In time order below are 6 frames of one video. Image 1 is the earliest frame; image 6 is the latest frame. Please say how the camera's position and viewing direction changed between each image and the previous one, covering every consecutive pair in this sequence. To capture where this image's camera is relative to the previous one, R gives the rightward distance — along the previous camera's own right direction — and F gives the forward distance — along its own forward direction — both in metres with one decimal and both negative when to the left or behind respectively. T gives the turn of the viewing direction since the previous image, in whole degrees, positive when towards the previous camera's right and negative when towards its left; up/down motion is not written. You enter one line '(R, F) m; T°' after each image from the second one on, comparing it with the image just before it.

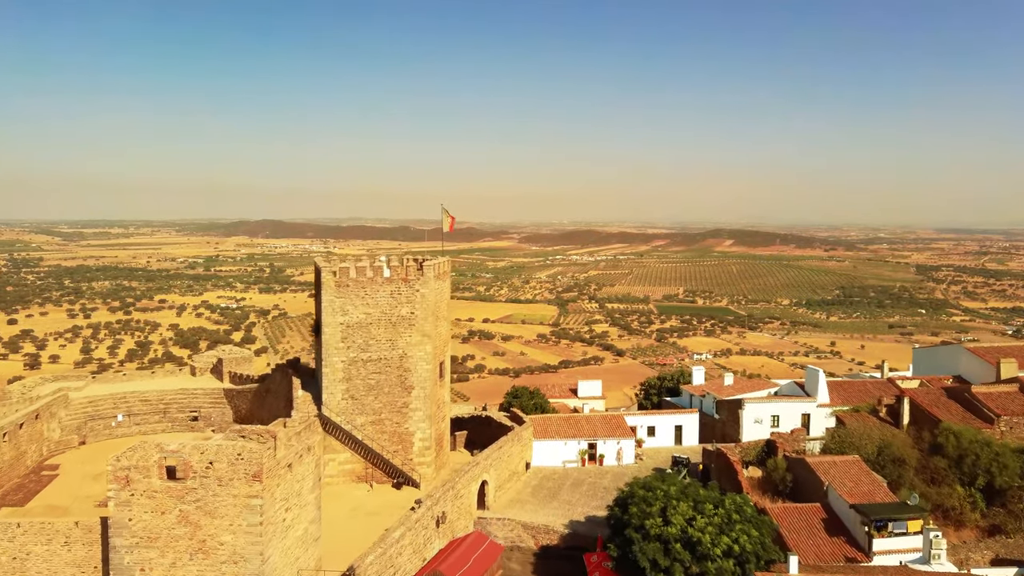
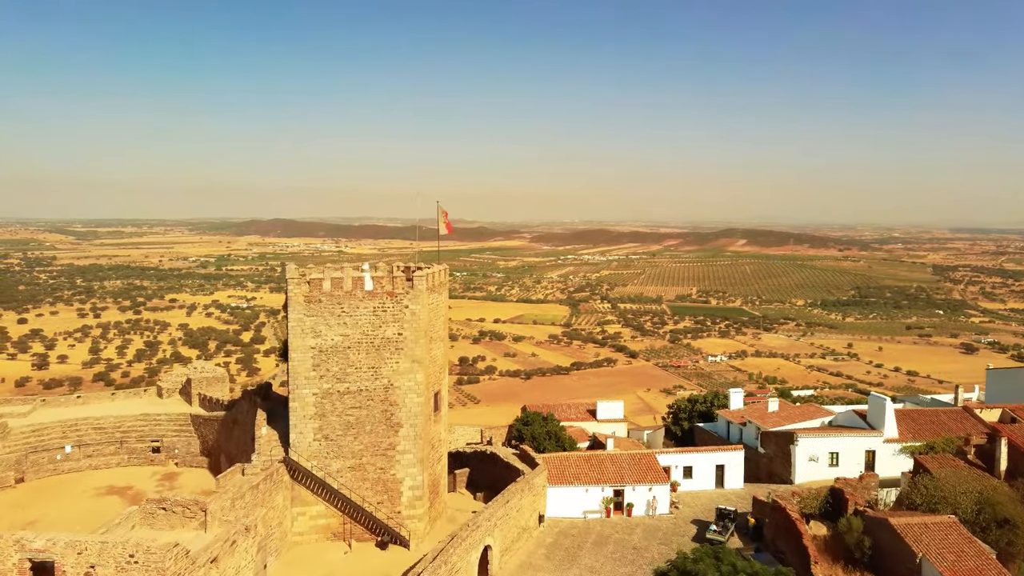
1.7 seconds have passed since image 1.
(0.0, +0.8) m; -1°
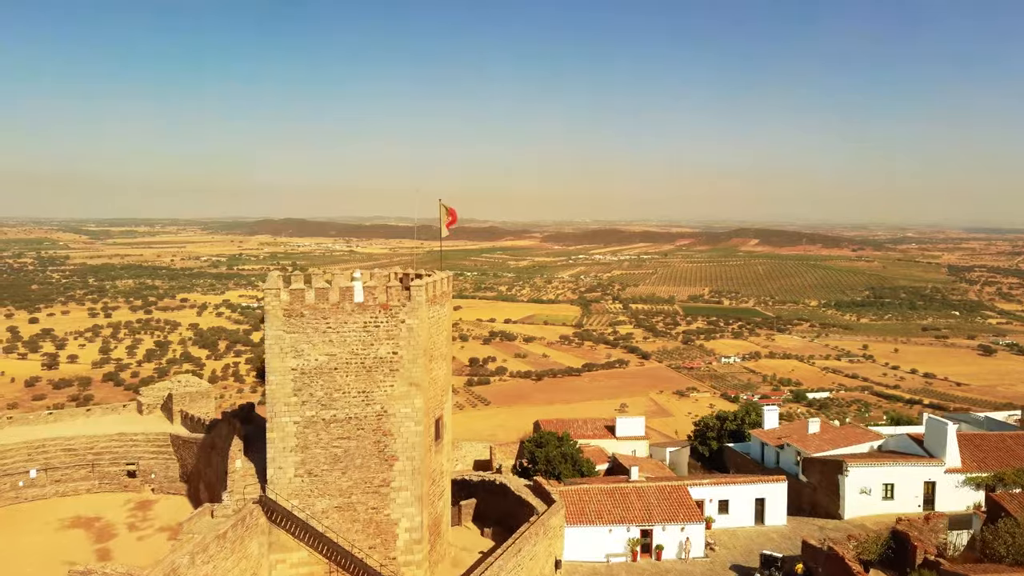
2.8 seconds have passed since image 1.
(0.0, +0.5) m; -1°
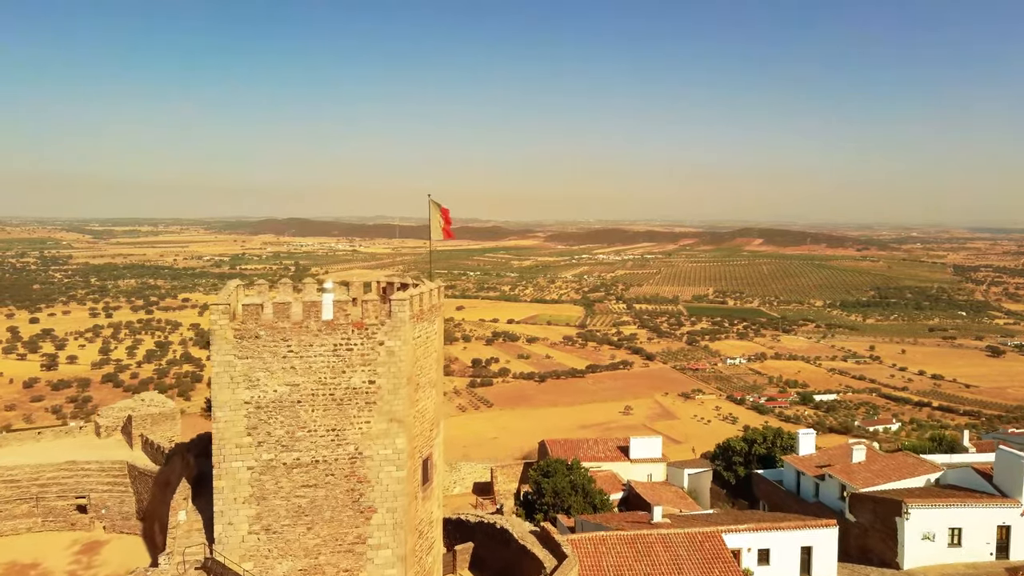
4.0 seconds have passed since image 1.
(0.0, +0.6) m; 0°
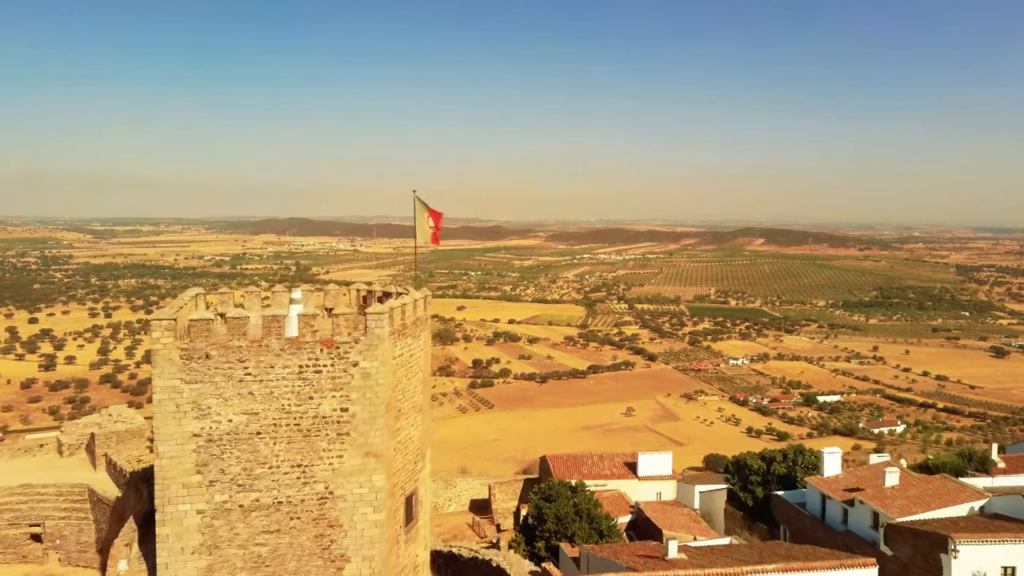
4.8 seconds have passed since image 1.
(0.0, +0.4) m; 0°
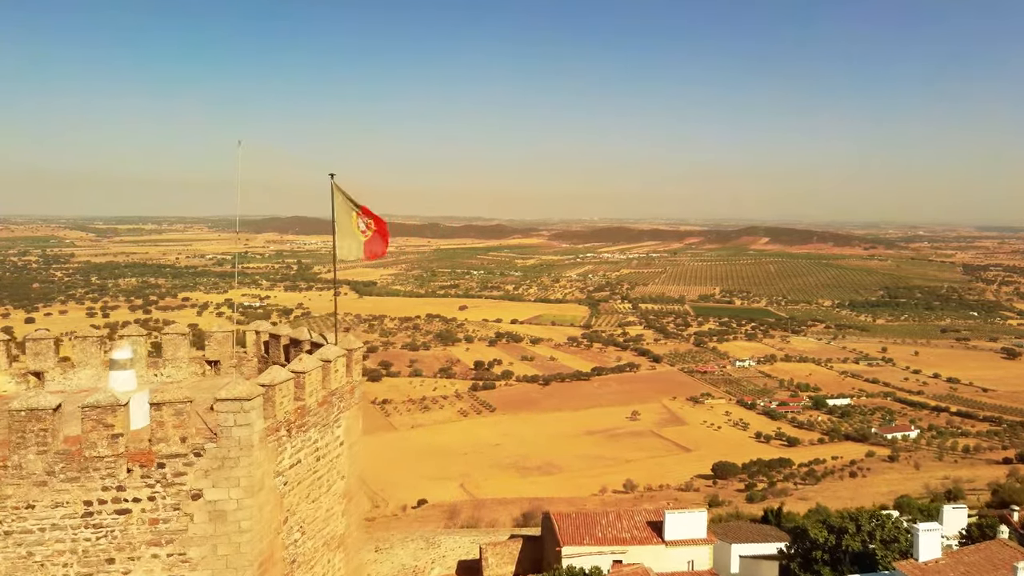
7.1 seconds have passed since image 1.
(0.0, +1.0) m; 0°
